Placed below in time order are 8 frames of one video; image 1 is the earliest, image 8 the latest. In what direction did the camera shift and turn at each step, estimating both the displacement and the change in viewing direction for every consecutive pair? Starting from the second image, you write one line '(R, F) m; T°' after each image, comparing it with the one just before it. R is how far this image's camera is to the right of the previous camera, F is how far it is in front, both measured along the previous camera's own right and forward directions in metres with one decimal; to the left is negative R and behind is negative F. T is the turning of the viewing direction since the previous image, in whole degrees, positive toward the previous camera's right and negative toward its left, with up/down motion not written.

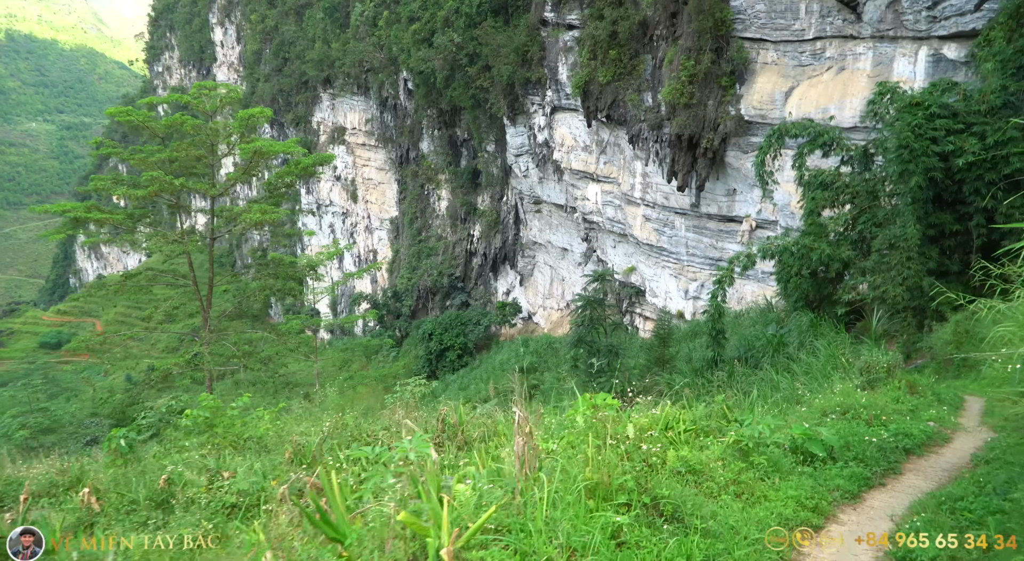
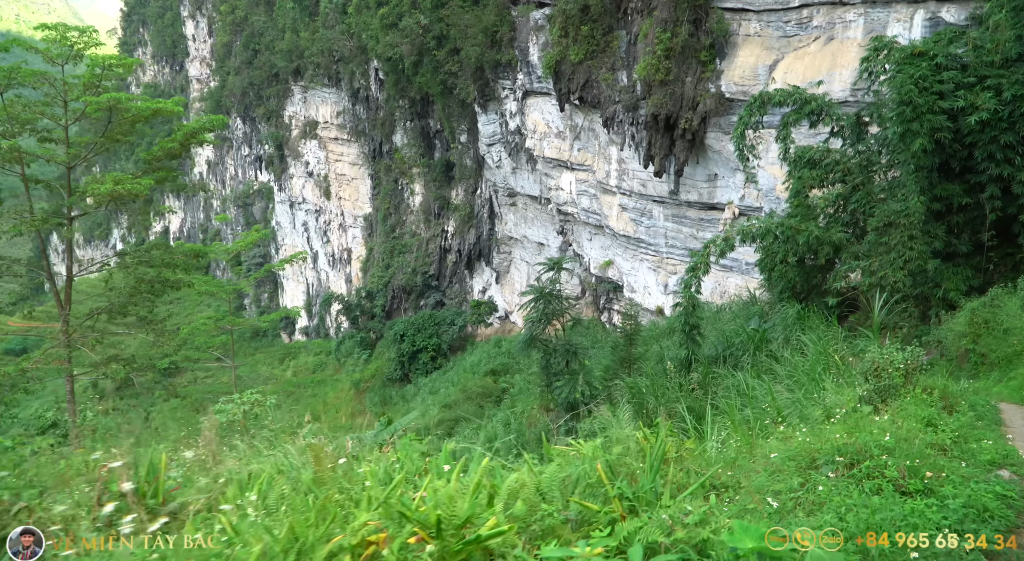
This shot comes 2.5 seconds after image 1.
(+0.5, +1.4) m; 0°
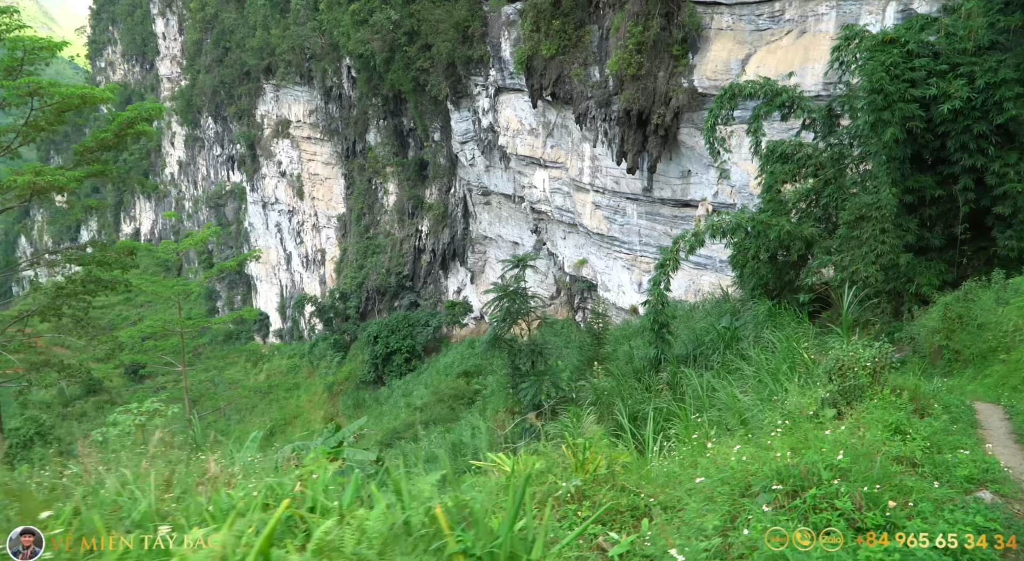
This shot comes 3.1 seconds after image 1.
(+0.2, +0.3) m; +1°
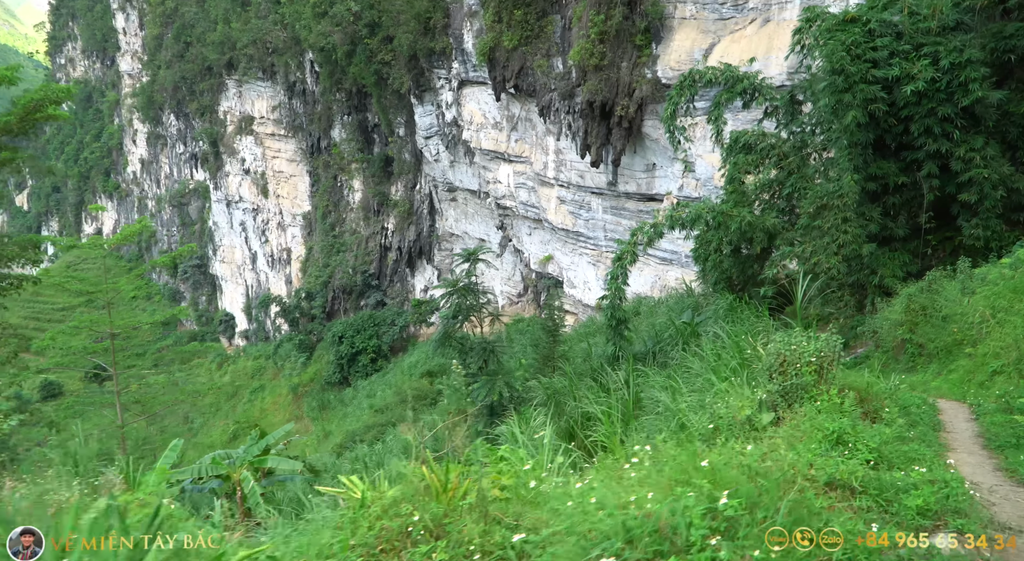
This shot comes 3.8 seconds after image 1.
(+0.2, +0.4) m; +1°
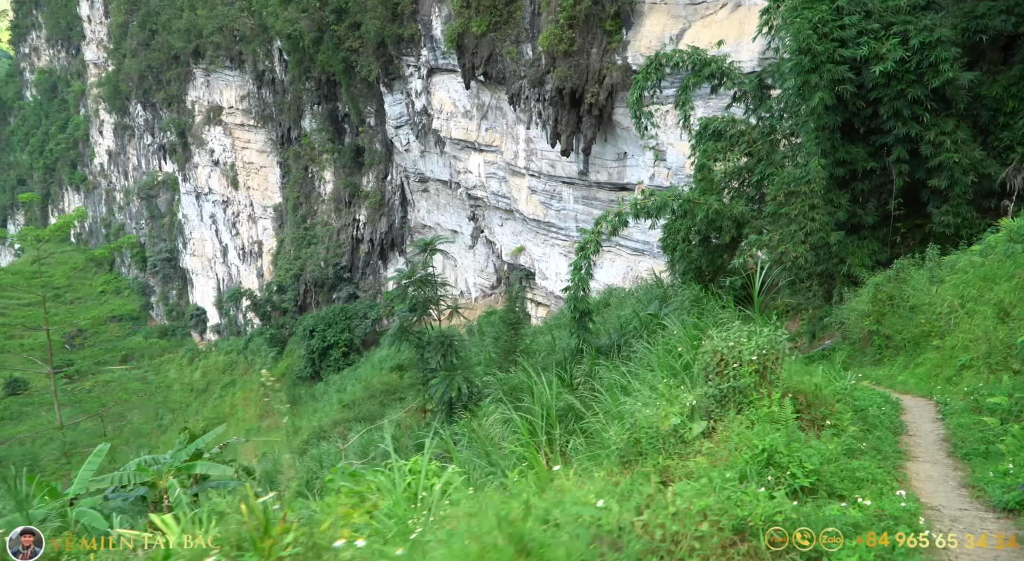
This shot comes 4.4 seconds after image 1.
(+0.2, +0.3) m; +1°
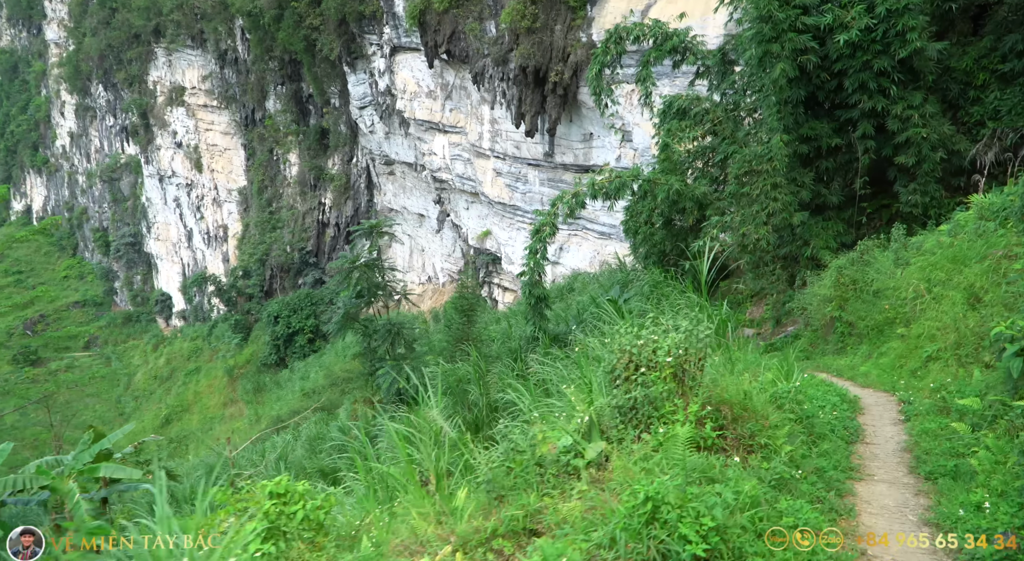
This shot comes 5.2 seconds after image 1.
(+0.2, +0.4) m; +1°
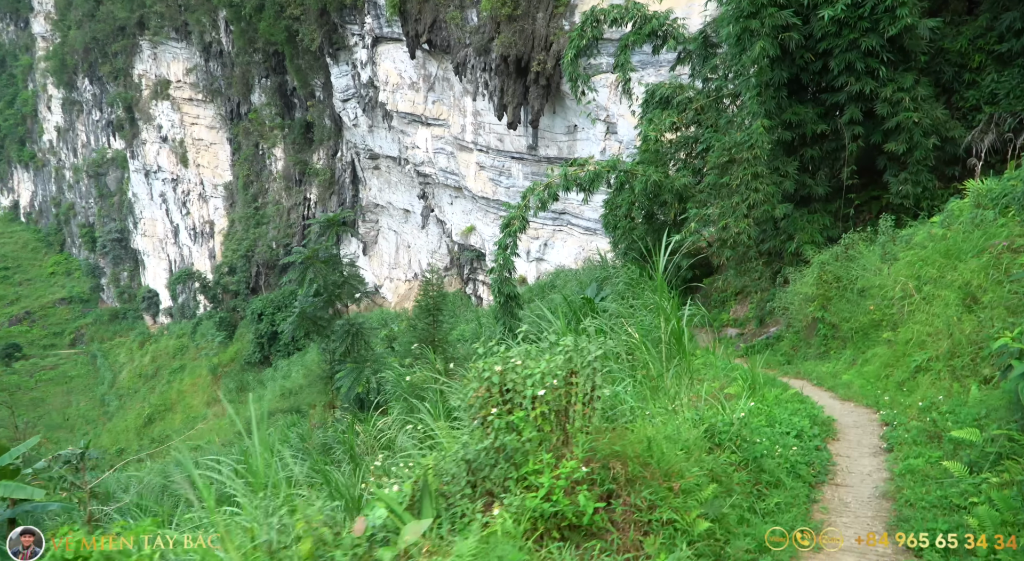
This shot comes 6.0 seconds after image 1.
(+0.2, +0.5) m; 0°
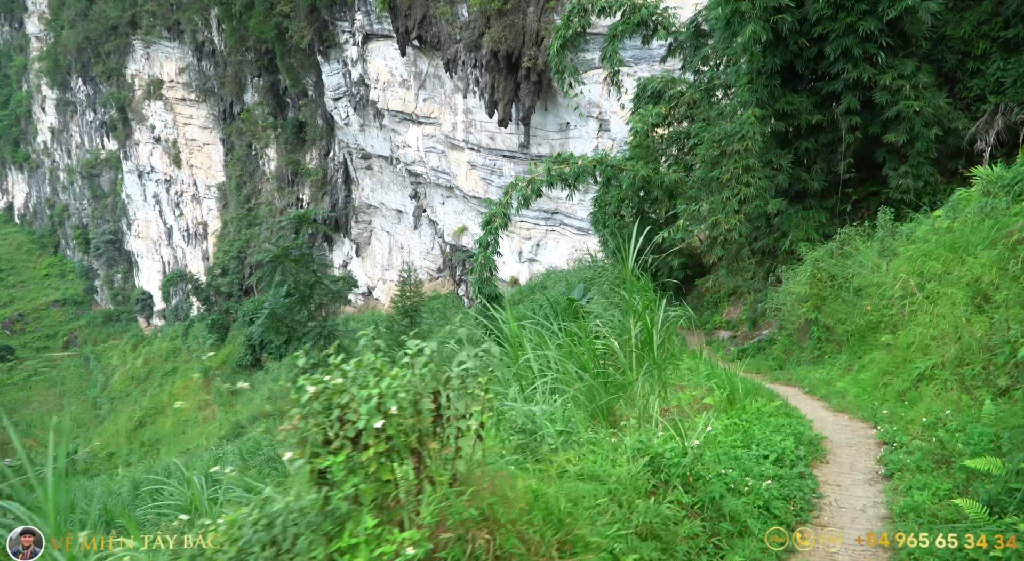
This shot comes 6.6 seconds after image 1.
(+0.1, +0.3) m; 0°
